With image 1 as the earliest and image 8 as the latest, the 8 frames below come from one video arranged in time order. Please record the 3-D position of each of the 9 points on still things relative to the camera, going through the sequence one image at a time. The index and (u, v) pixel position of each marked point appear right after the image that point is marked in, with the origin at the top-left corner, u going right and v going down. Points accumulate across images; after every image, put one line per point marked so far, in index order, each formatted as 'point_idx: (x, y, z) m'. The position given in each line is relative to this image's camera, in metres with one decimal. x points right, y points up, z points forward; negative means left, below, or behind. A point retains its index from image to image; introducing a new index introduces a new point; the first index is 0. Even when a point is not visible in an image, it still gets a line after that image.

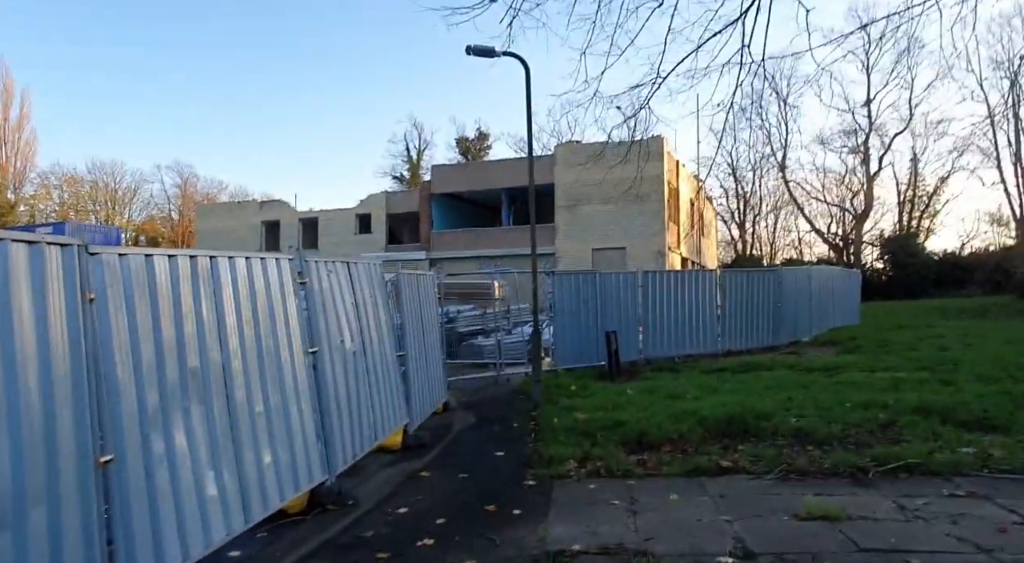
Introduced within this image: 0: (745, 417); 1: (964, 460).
0: (+2.8, -1.6, +7.1) m
1: (+4.1, -1.6, +5.3) m
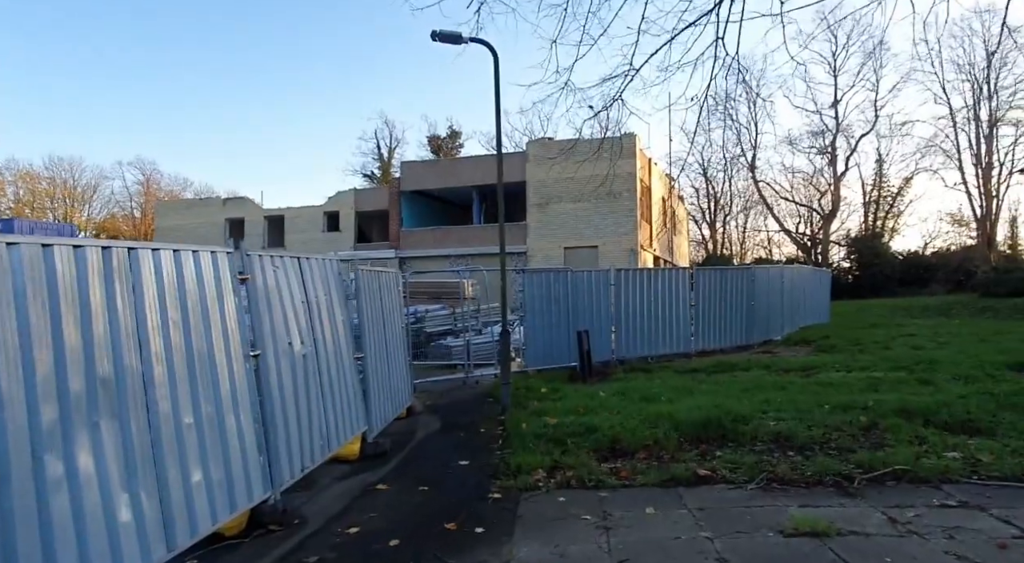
0: (+2.4, -1.6, +6.7) m
1: (+3.8, -1.6, +5.0) m
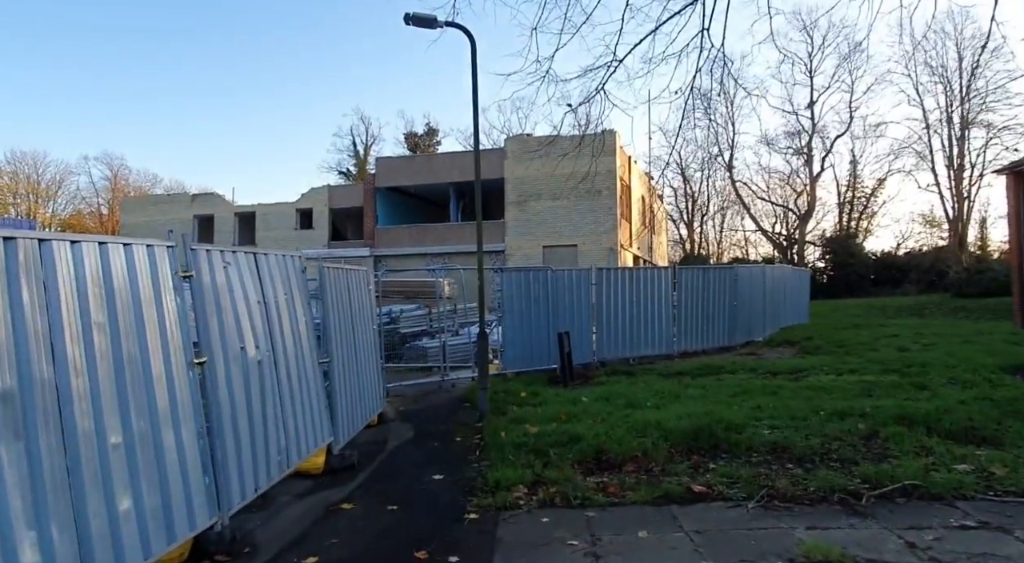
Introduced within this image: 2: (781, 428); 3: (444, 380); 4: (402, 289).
0: (+2.2, -1.6, +6.3) m
1: (+3.6, -1.6, +4.7) m
2: (+2.9, -1.6, +6.3) m
3: (-1.4, -2.0, +11.8) m
4: (-3.6, -0.2, +18.2) m
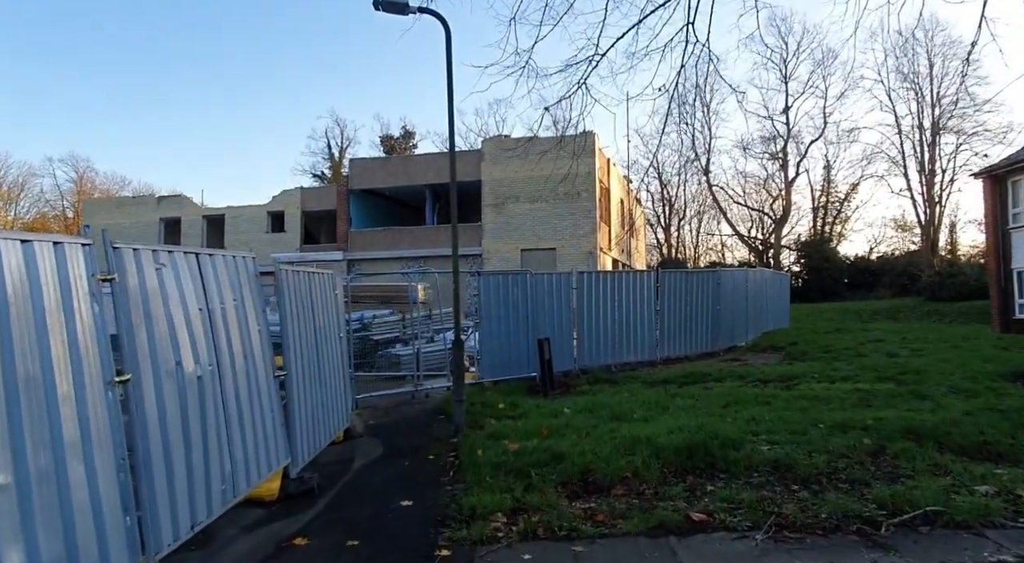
0: (+2.0, -1.6, +5.8) m
1: (+3.5, -1.6, +4.2) m
2: (+2.7, -1.6, +5.8) m
3: (-1.8, -2.1, +11.1) m
4: (-4.3, -0.4, +17.5) m
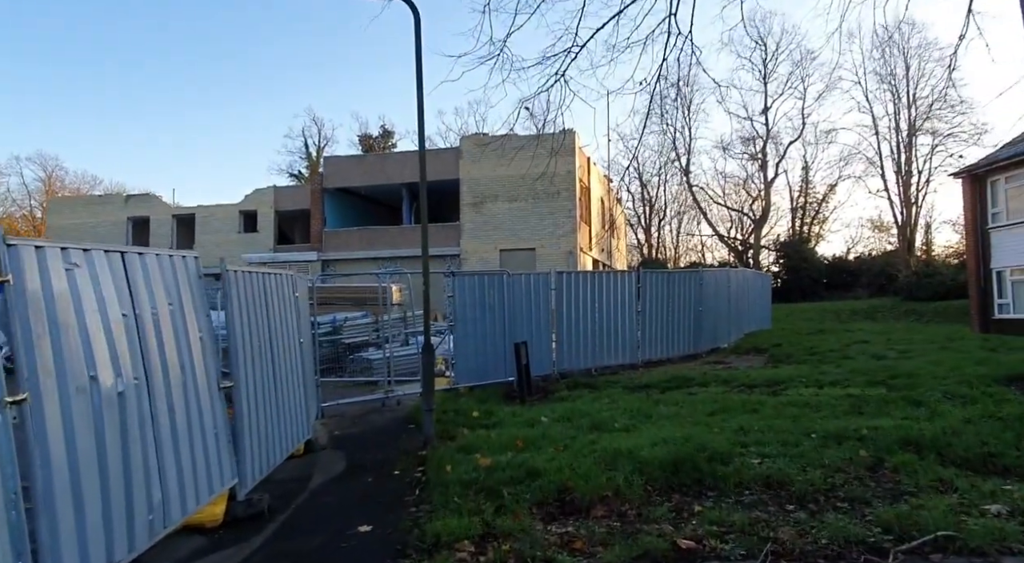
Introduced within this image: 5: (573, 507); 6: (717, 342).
0: (+1.7, -1.6, +5.4) m
1: (+3.3, -1.6, +3.8) m
2: (+2.4, -1.6, +5.4) m
3: (-2.2, -2.1, +10.6) m
4: (-4.9, -0.4, +16.9) m
5: (+0.5, -1.9, +4.9) m
6: (+5.9, -1.7, +16.7) m
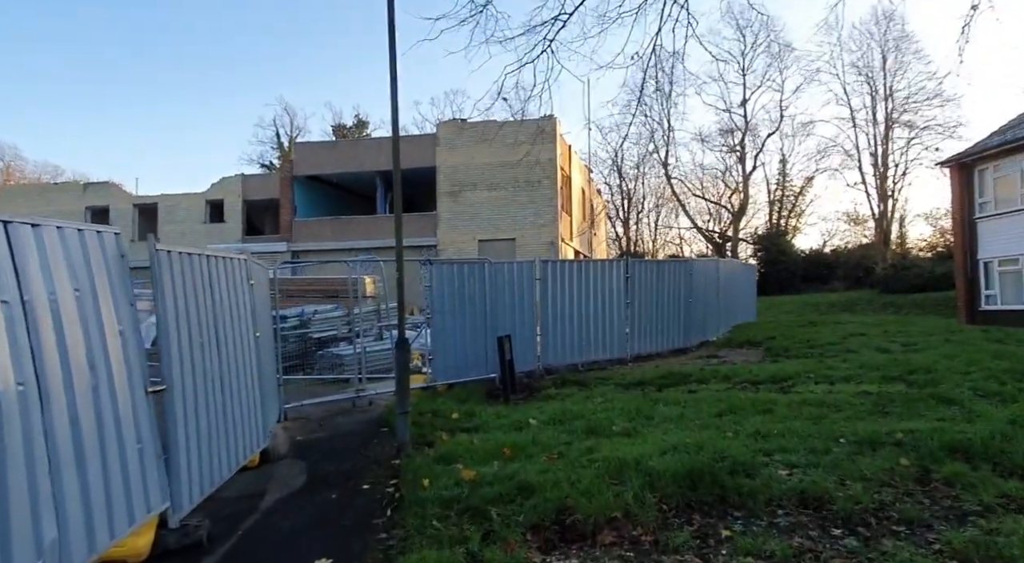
0: (+1.6, -1.5, +4.6) m
1: (+3.2, -1.5, +3.2) m
2: (+2.3, -1.5, +4.7) m
3: (-2.5, -1.9, +9.6) m
4: (-5.5, -0.2, +15.8) m
5: (+0.4, -1.8, +4.1) m
6: (+5.3, -1.5, +16.1) m
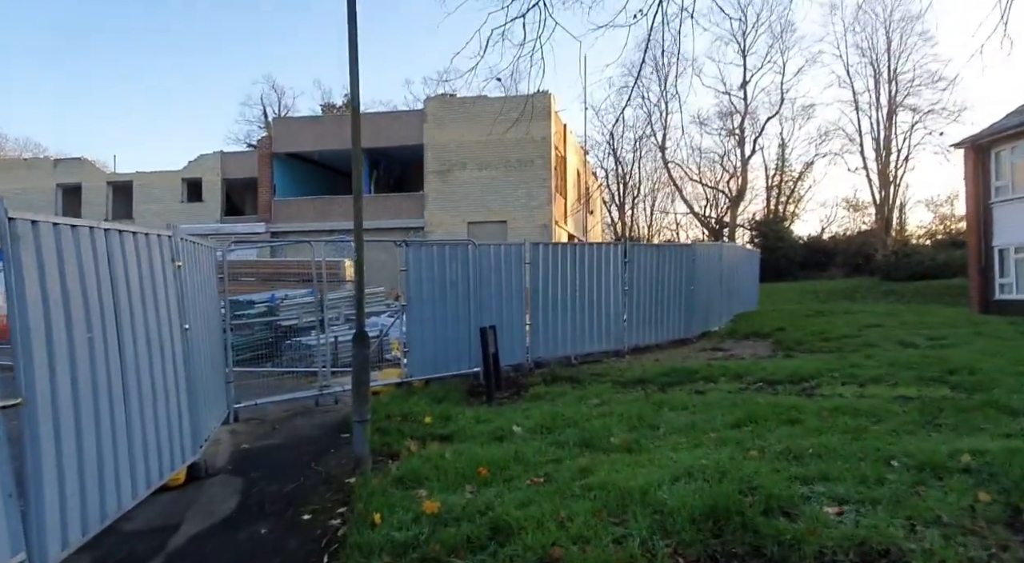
0: (+1.4, -1.4, +3.6) m
1: (+3.1, -1.4, +2.2) m
2: (+2.1, -1.4, +3.7) m
3: (-2.8, -1.6, +8.6) m
4: (-5.8, +0.3, +14.7) m
5: (+0.3, -1.7, +3.1) m
6: (+5.0, -1.1, +15.1) m
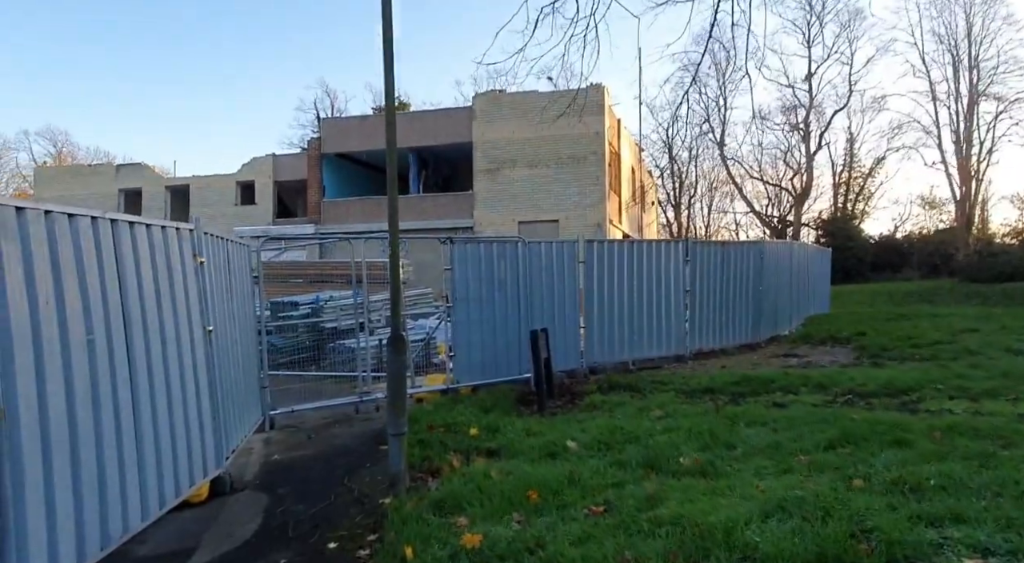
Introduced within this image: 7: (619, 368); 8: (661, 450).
0: (+1.7, -1.4, +2.9) m
1: (+3.2, -1.4, +1.3) m
2: (+2.4, -1.4, +2.8) m
3: (-2.0, -1.6, +8.2) m
4: (-4.5, +0.3, +14.5) m
5: (+0.5, -1.6, +2.4) m
6: (+6.3, -1.1, +14.0) m
7: (+1.8, -1.5, +9.9) m
8: (+1.2, -1.4, +4.8) m
